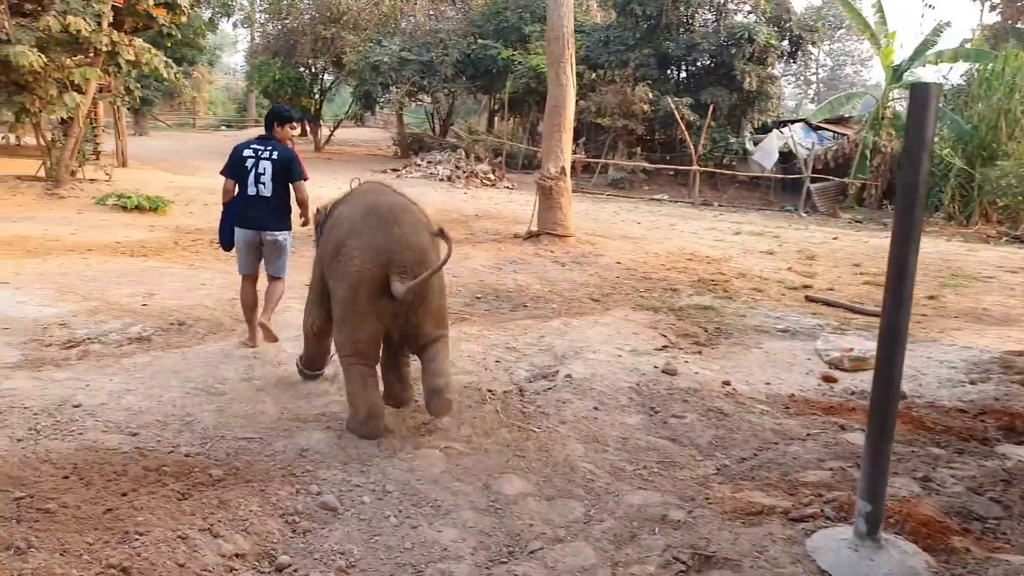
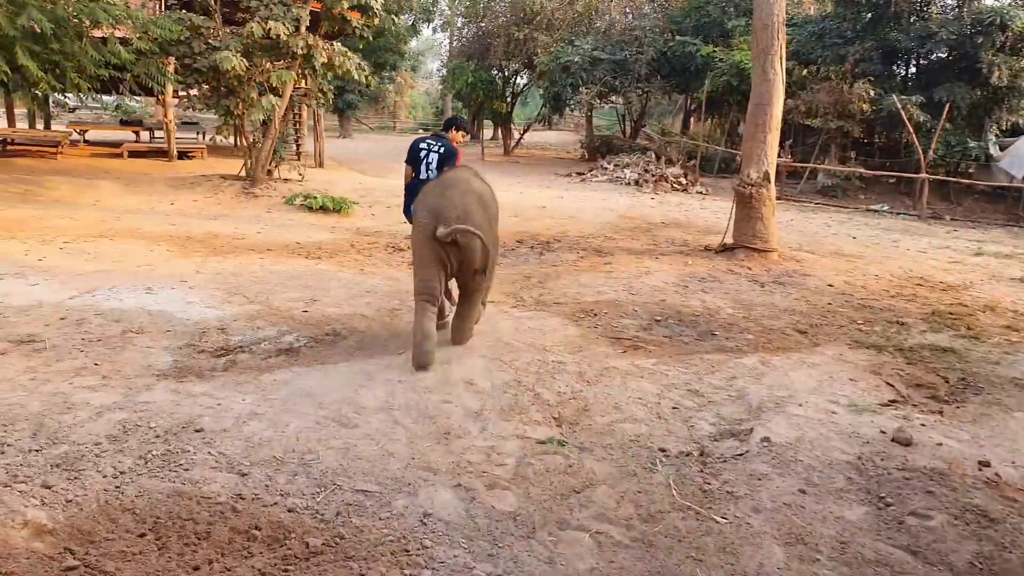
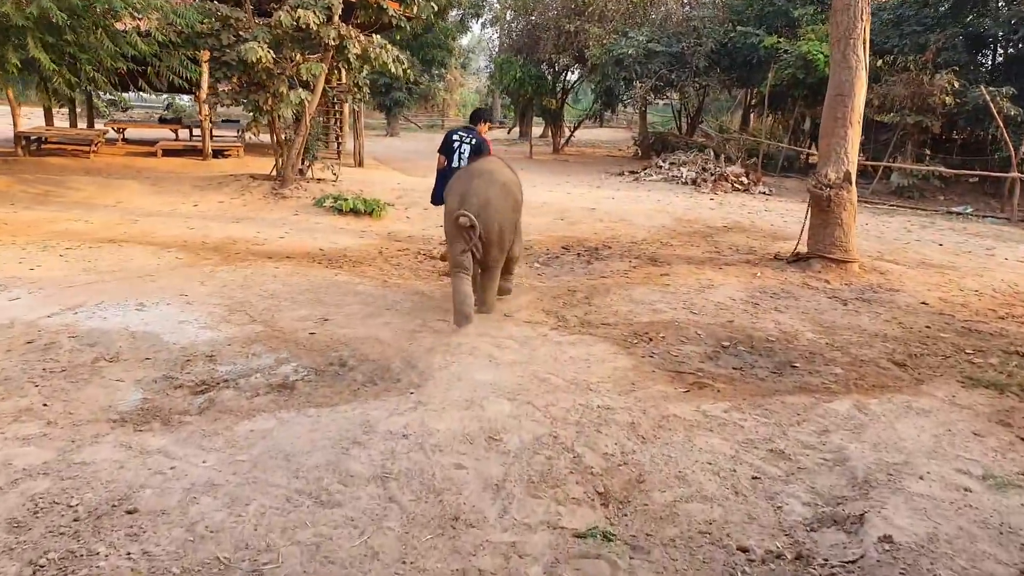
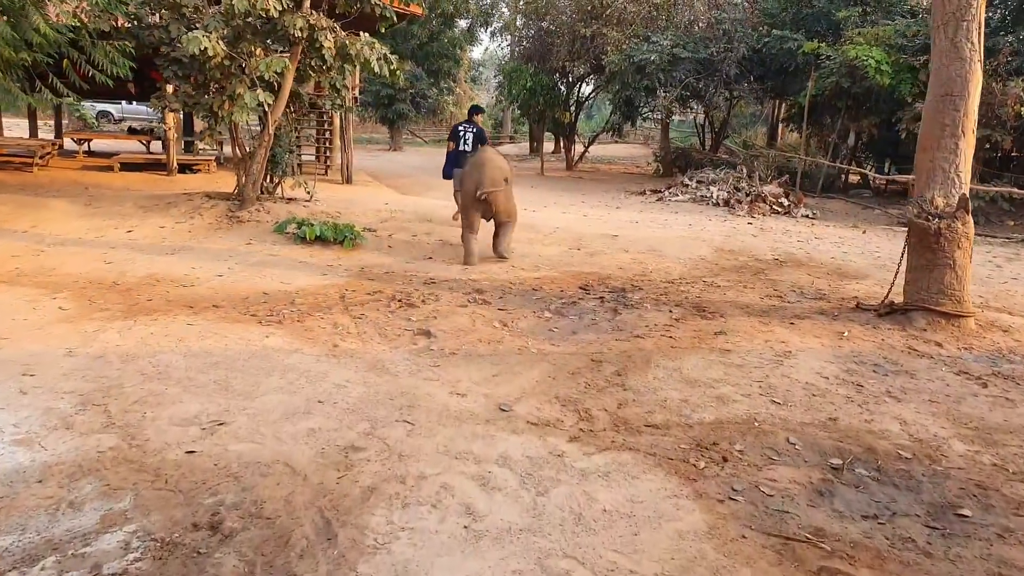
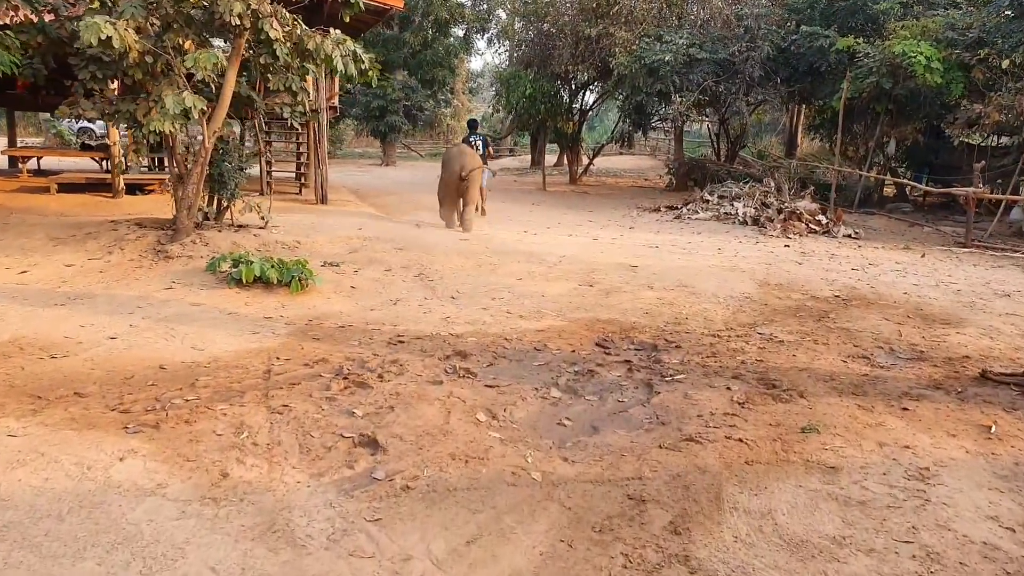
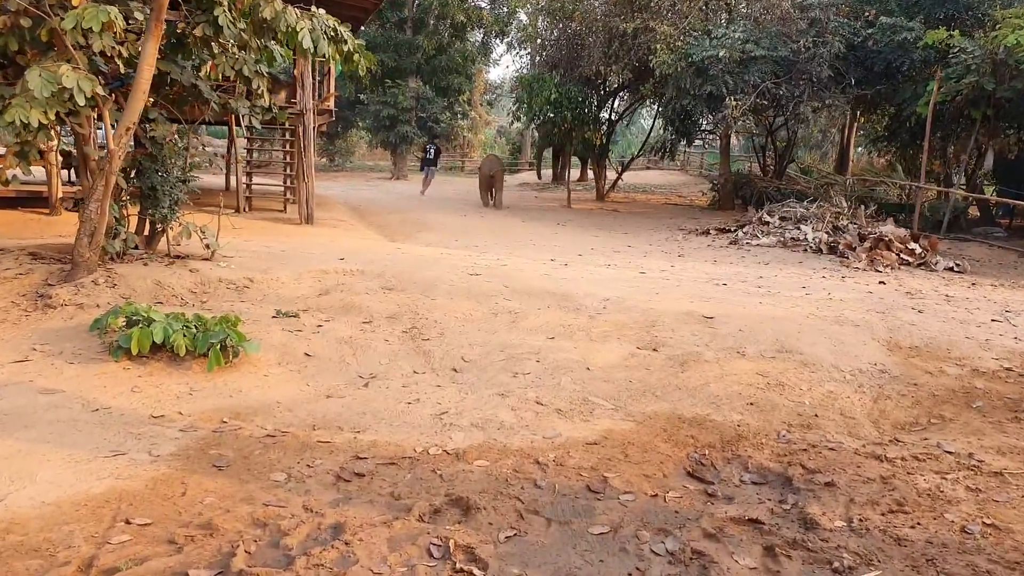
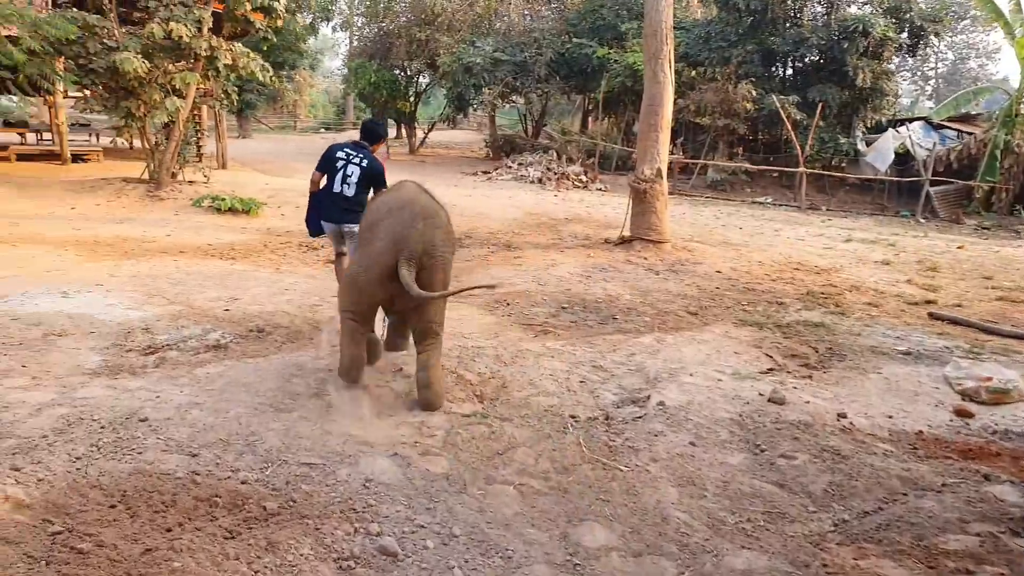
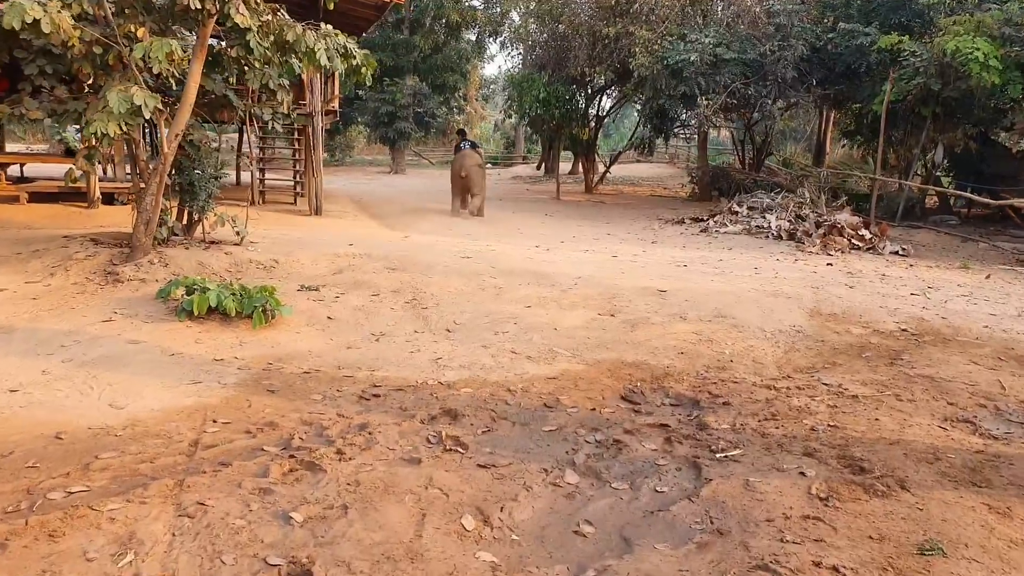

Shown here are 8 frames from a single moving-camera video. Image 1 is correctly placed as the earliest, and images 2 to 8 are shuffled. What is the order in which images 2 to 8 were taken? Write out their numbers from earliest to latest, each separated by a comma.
7, 2, 3, 4, 5, 8, 6
